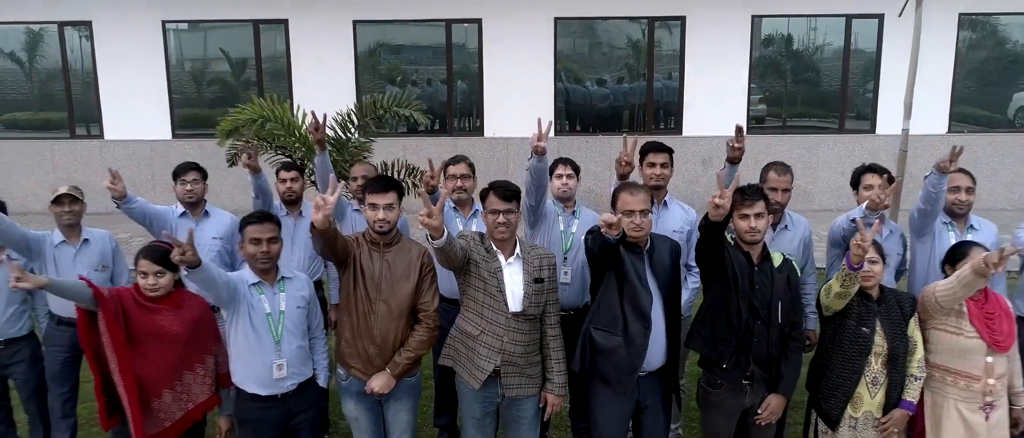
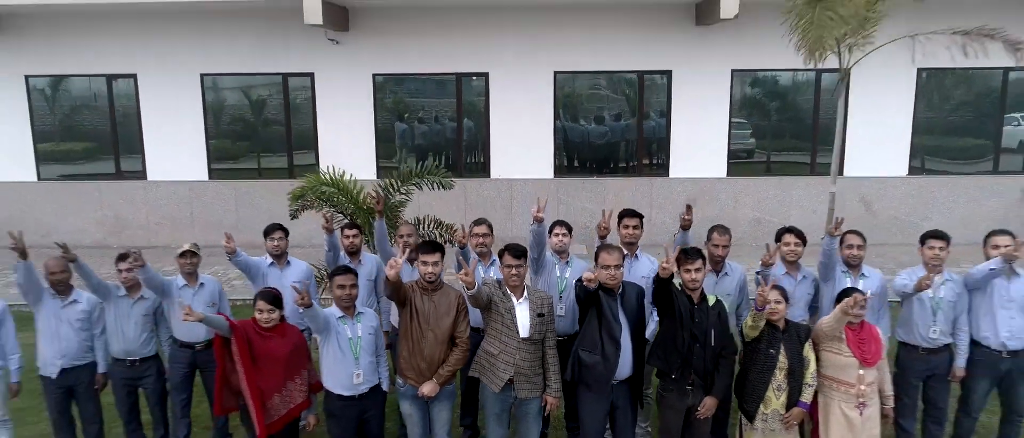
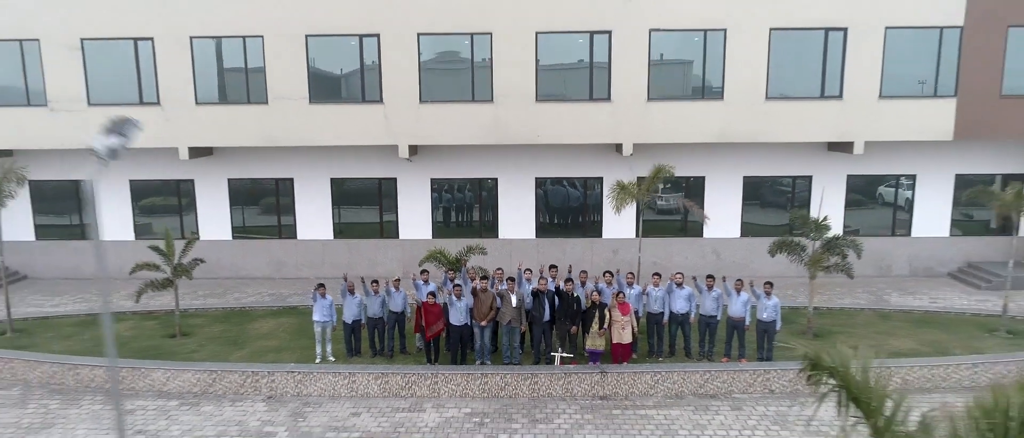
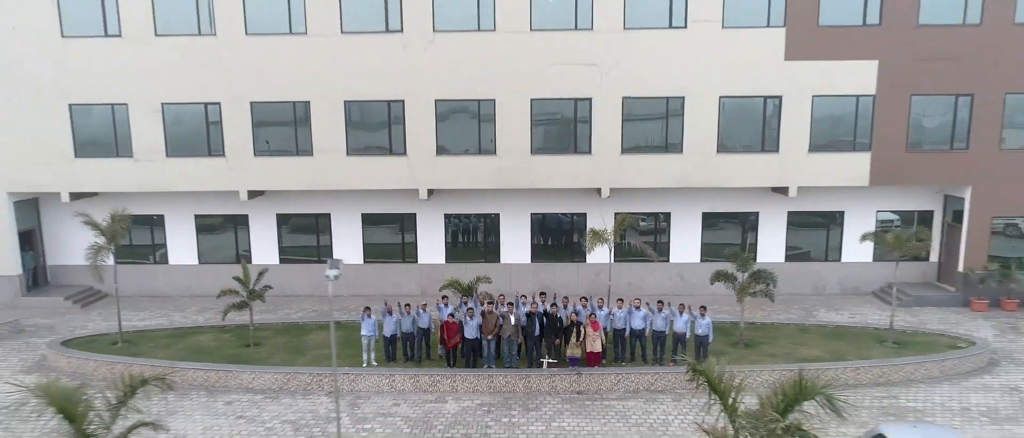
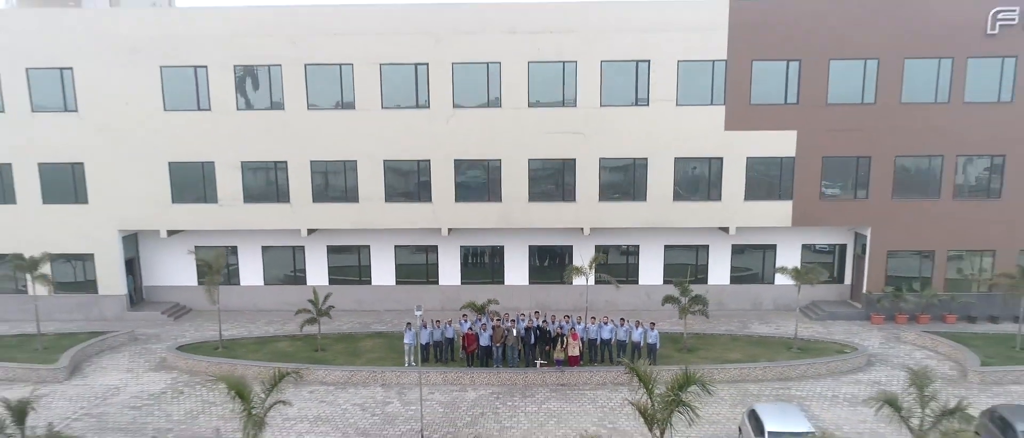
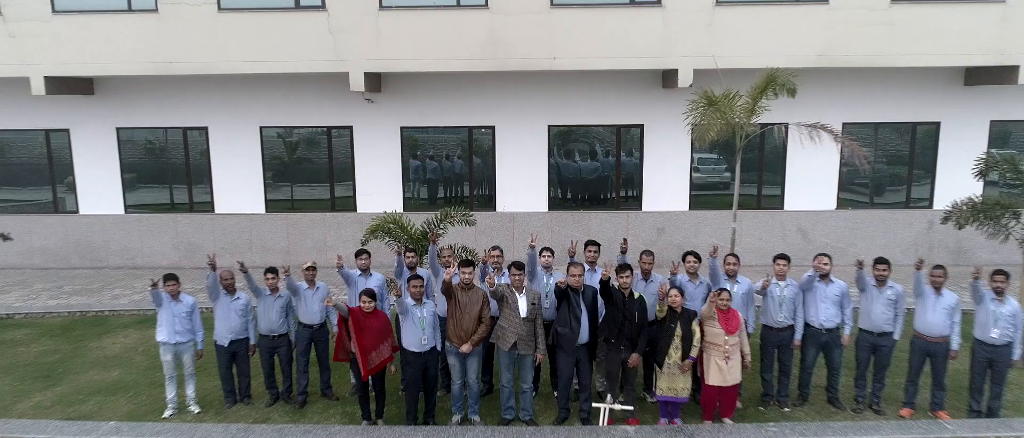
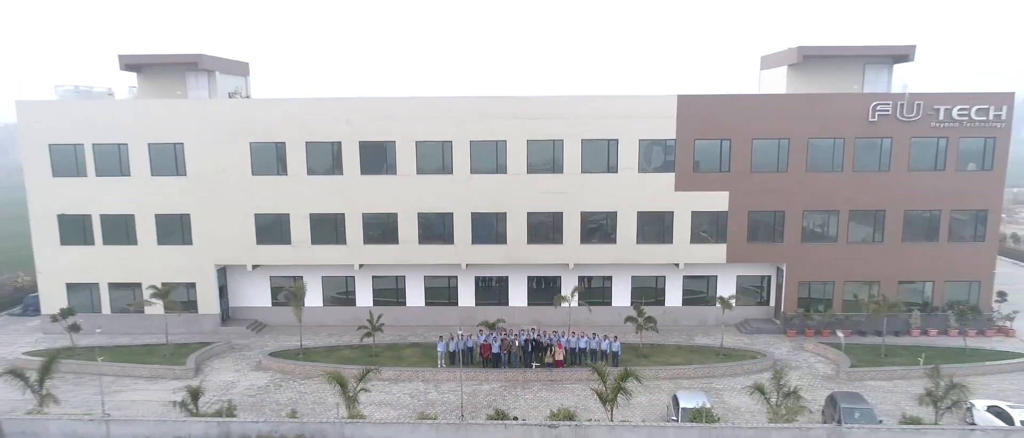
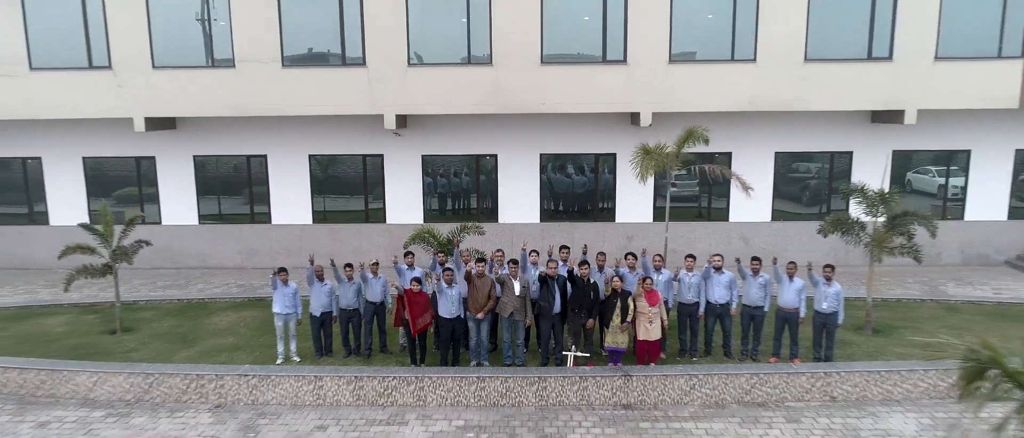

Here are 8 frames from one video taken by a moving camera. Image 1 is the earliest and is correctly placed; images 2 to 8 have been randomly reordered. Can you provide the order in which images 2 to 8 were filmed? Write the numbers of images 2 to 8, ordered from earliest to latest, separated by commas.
2, 6, 8, 3, 4, 5, 7
